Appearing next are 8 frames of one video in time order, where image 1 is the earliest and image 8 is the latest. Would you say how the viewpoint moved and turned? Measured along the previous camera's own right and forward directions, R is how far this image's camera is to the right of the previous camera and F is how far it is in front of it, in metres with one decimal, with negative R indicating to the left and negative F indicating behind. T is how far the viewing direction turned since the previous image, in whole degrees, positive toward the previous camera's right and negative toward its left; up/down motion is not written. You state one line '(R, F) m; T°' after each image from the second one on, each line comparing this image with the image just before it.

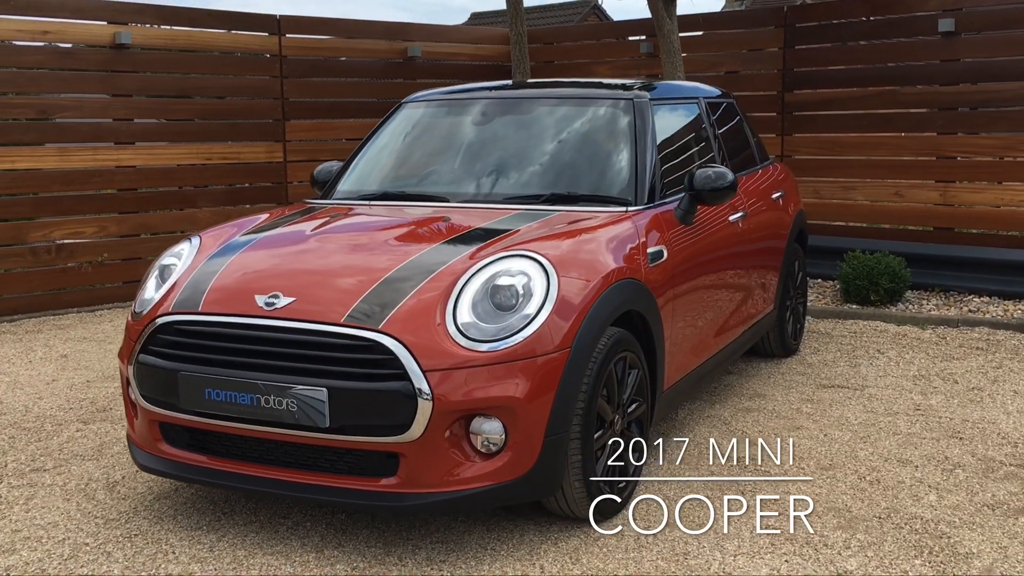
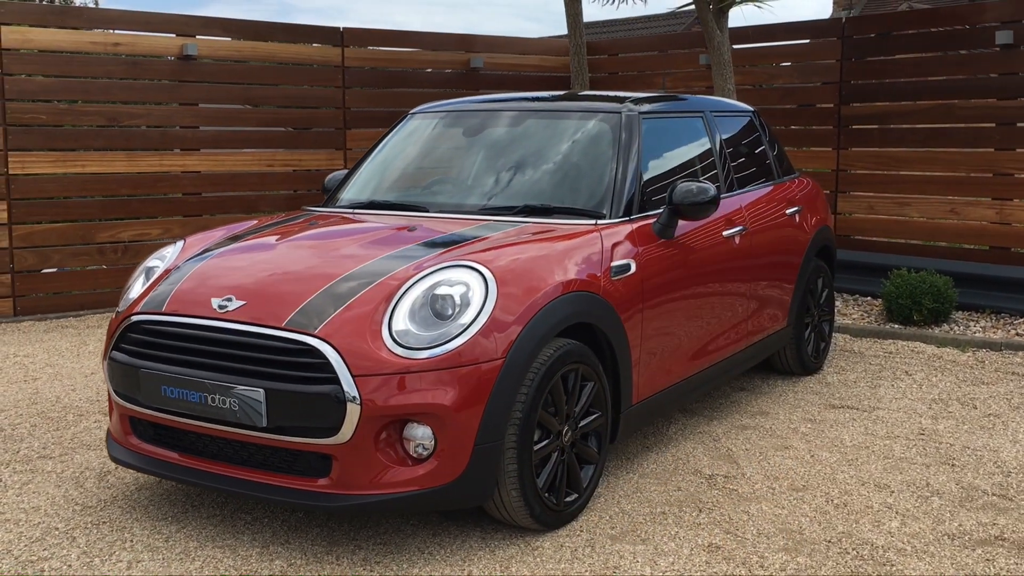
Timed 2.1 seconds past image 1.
(+0.5, 0.0) m; -6°
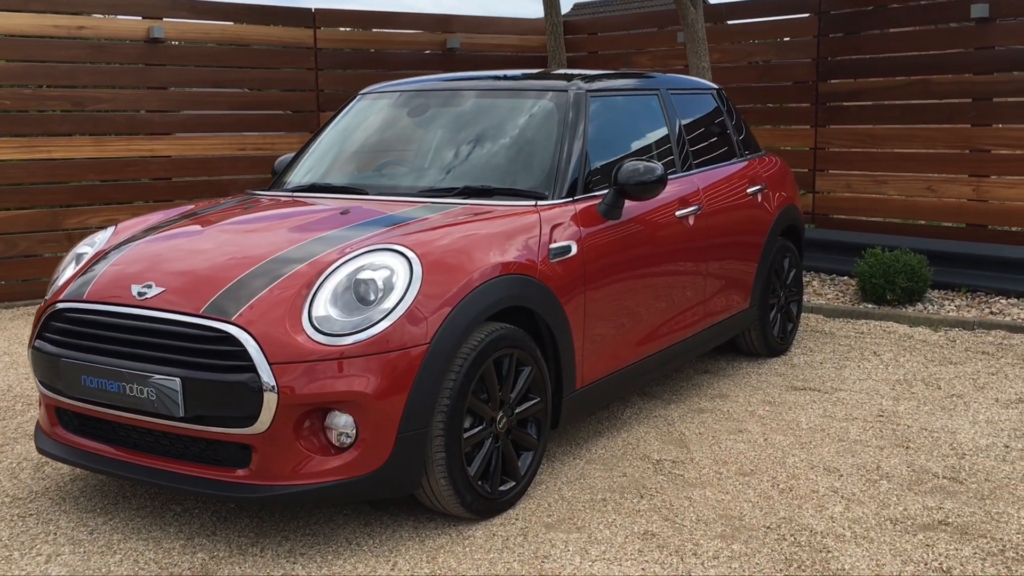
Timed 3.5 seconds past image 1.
(+0.2, +0.1) m; 0°
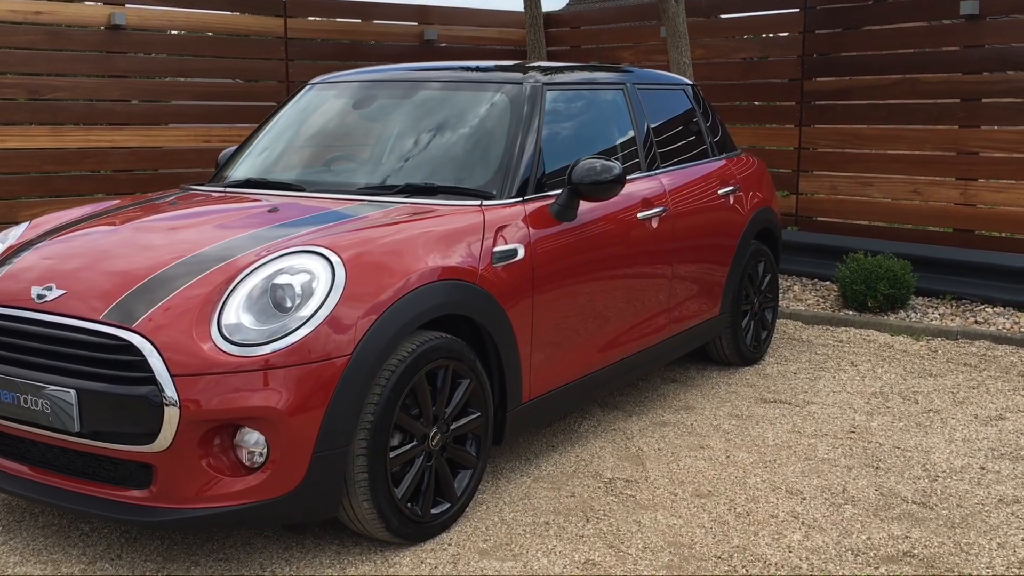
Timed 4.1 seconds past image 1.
(+0.2, +0.2) m; 0°
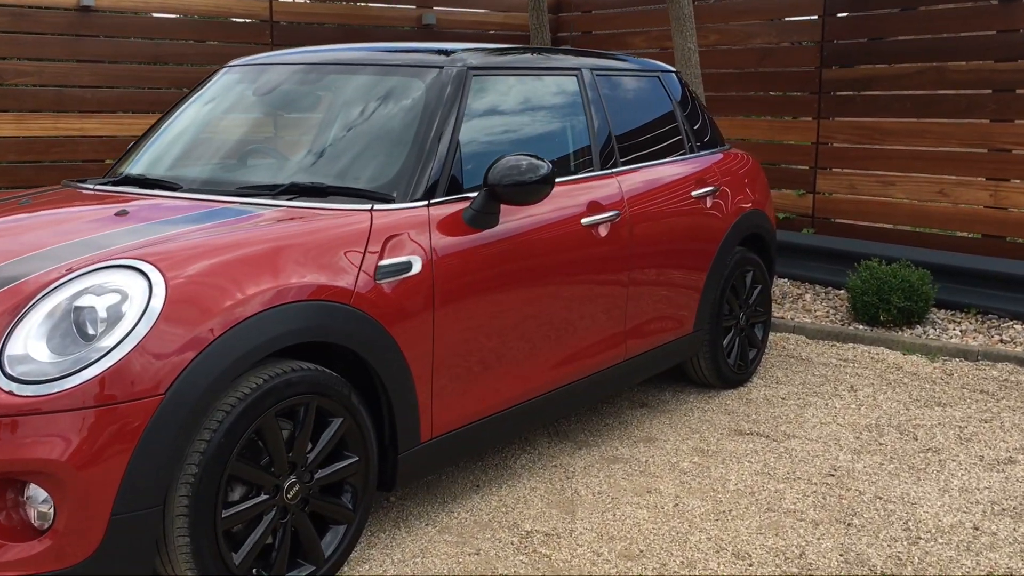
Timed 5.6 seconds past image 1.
(+0.4, +0.5) m; -3°
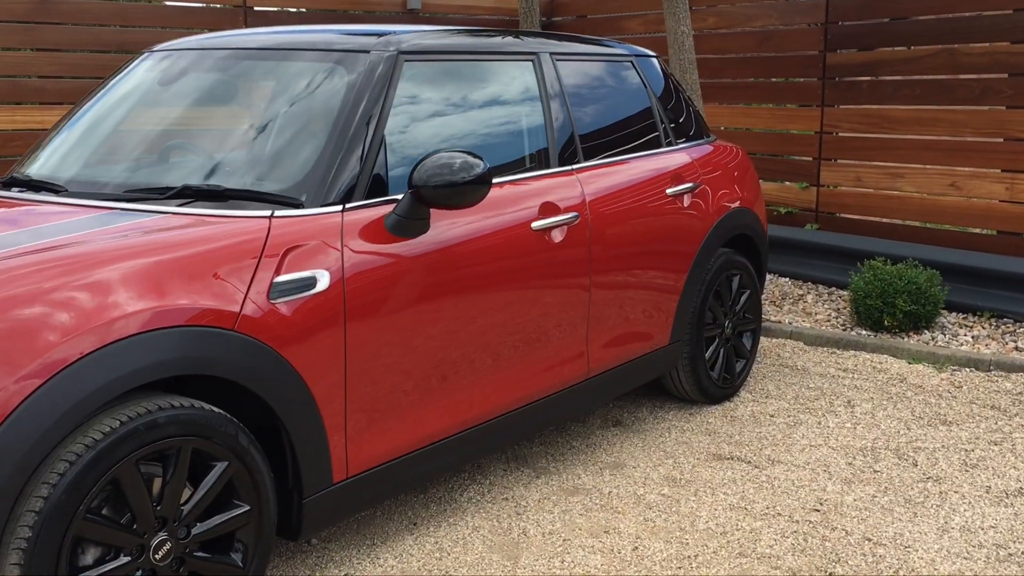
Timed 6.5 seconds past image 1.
(+0.2, +0.4) m; -1°
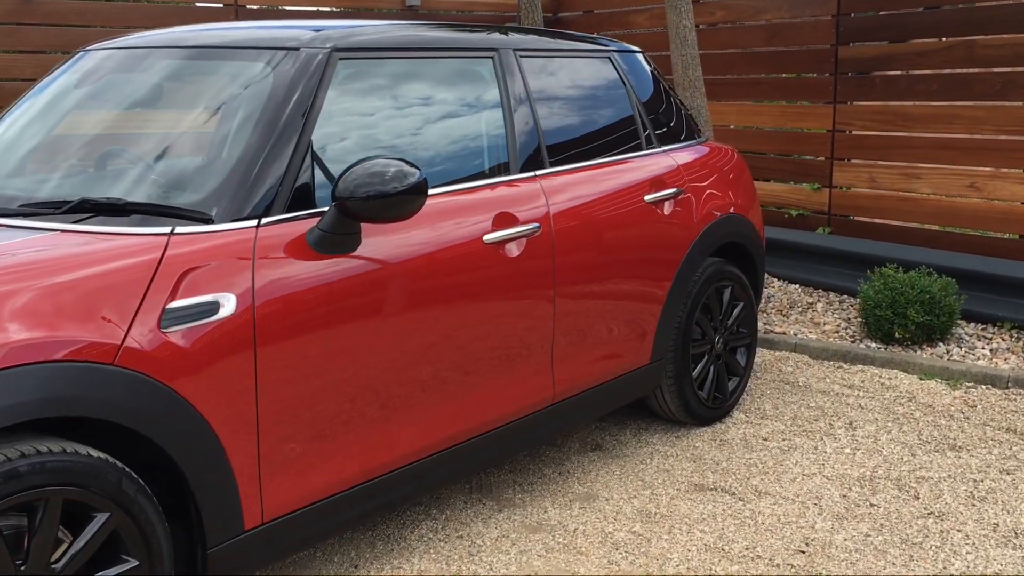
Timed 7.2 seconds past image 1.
(+0.2, +0.3) m; -2°
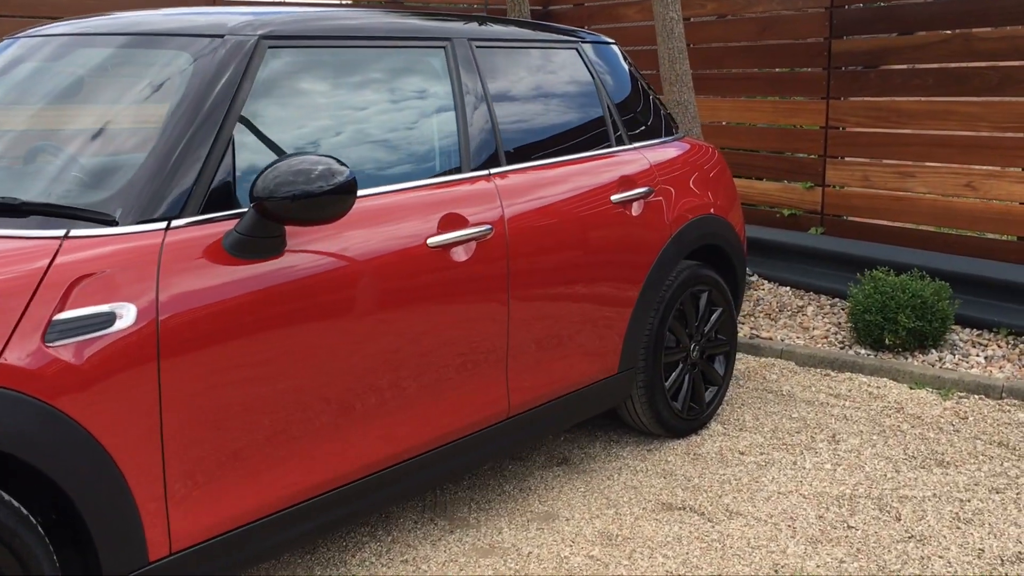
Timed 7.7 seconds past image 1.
(+0.1, +0.2) m; 0°
